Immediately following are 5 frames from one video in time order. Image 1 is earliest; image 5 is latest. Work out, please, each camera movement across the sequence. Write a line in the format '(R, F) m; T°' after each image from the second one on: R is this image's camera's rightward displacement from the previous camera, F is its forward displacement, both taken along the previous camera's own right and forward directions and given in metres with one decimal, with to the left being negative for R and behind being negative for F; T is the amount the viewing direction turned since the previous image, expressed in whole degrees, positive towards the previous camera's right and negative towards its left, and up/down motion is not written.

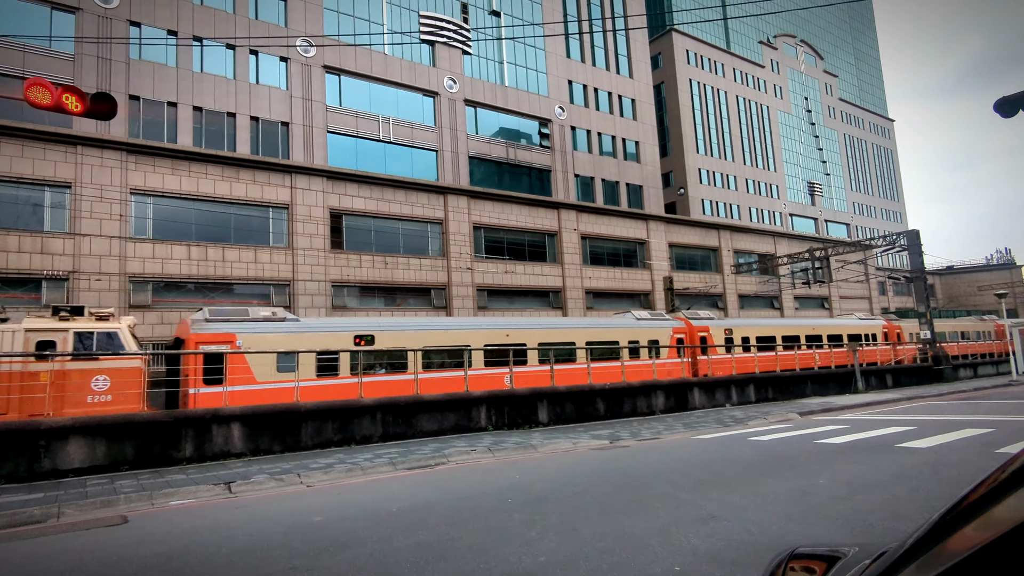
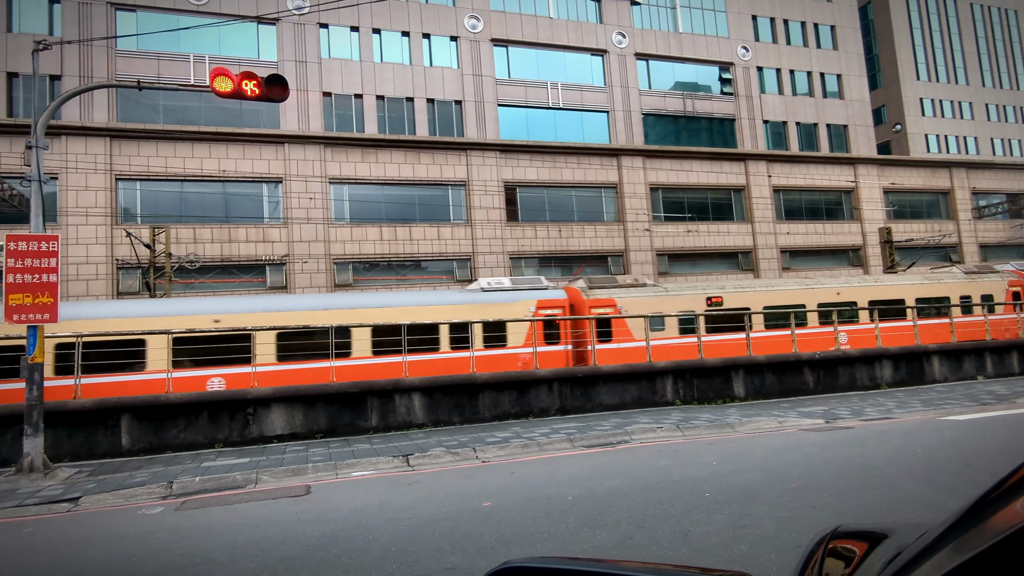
(-0.1, +1.0) m; -17°
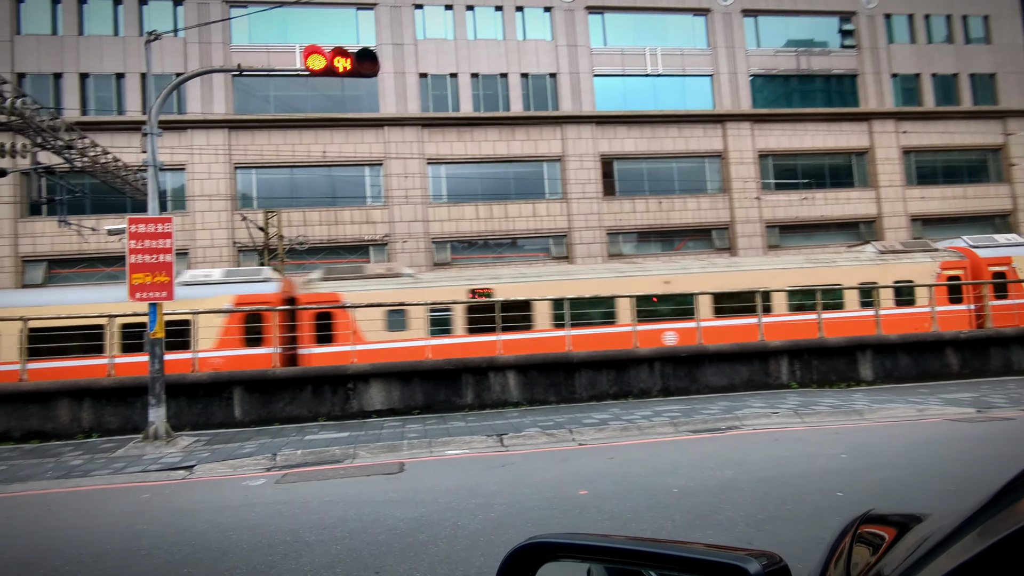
(0.0, +0.4) m; -9°
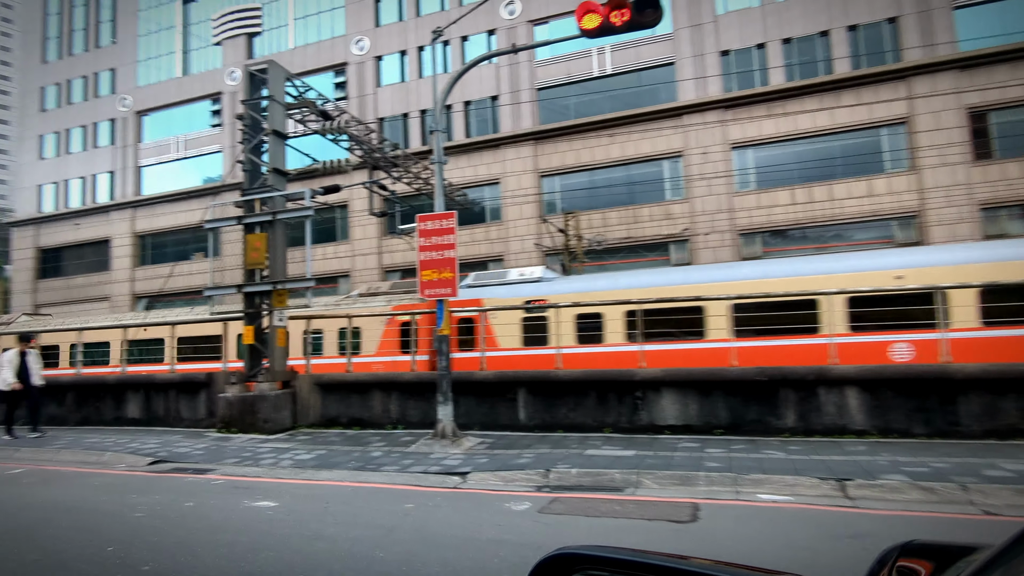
(-0.1, +1.6) m; -28°
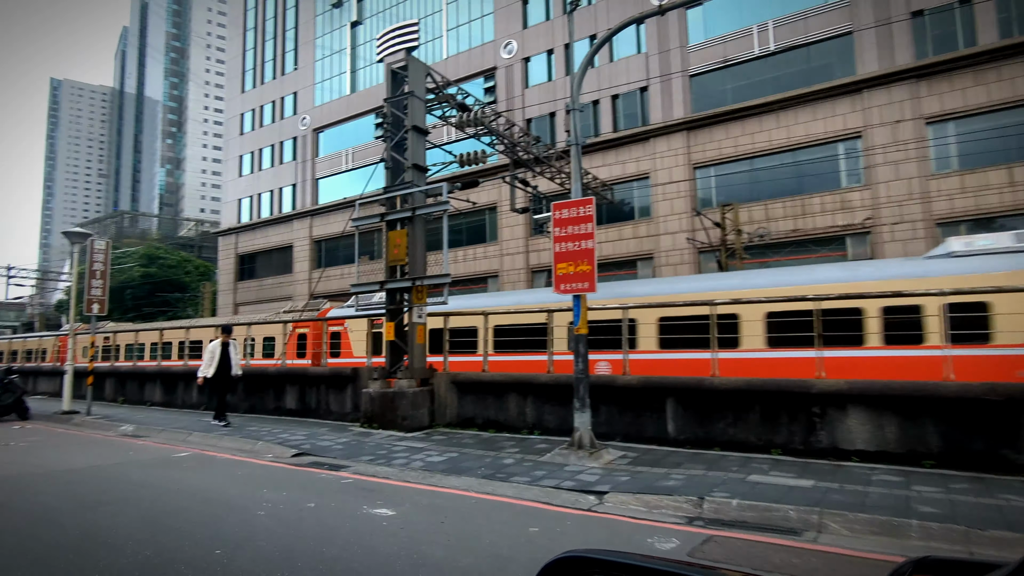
(+0.1, +0.8) m; -14°
